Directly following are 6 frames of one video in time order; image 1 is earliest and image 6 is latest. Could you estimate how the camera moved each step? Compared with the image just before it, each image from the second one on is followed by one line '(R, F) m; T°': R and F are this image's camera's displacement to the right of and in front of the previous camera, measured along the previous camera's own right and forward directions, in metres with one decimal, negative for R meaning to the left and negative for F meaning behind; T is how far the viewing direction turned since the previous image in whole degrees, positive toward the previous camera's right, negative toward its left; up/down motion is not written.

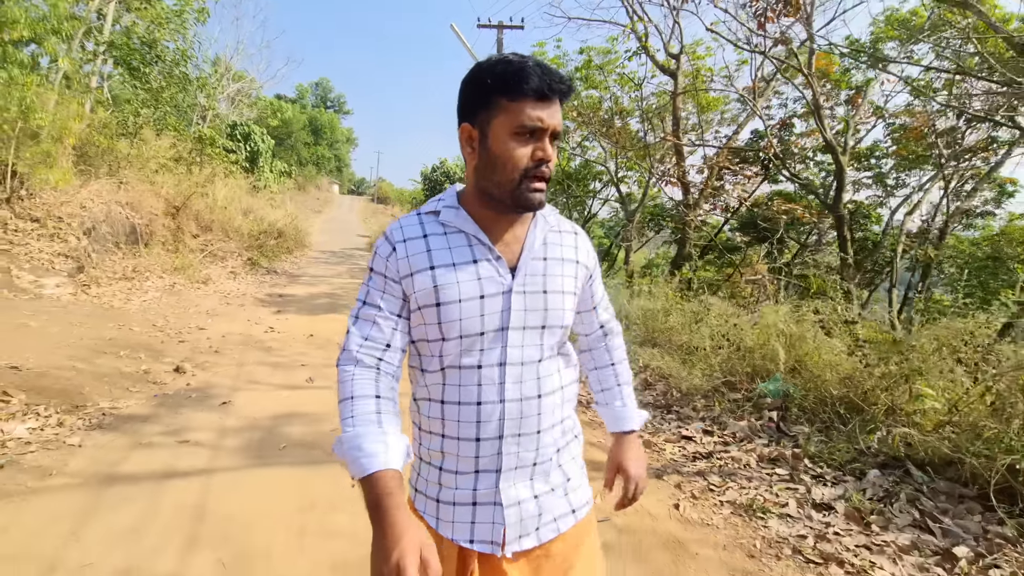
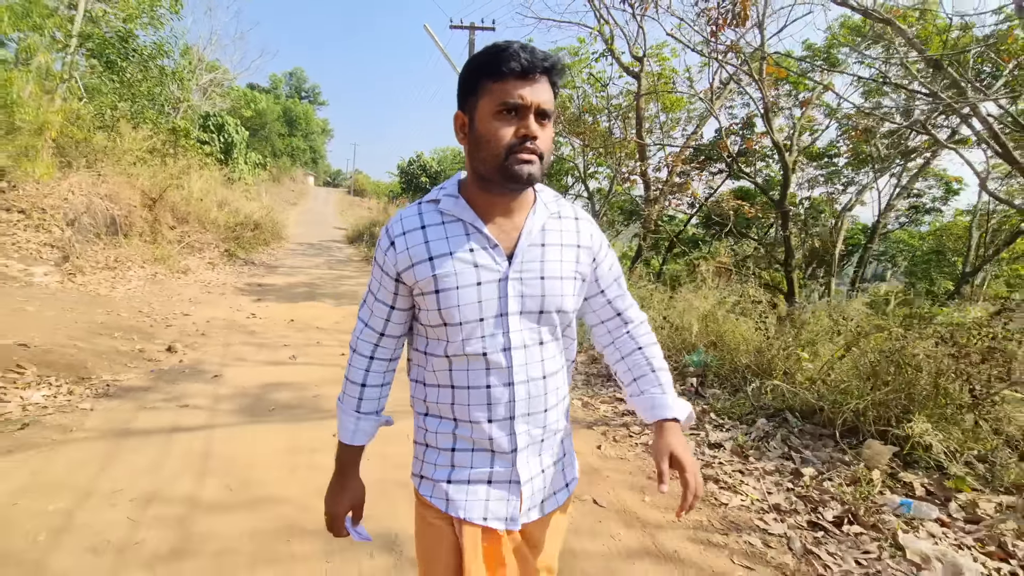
(+0.2, -0.6) m; +2°
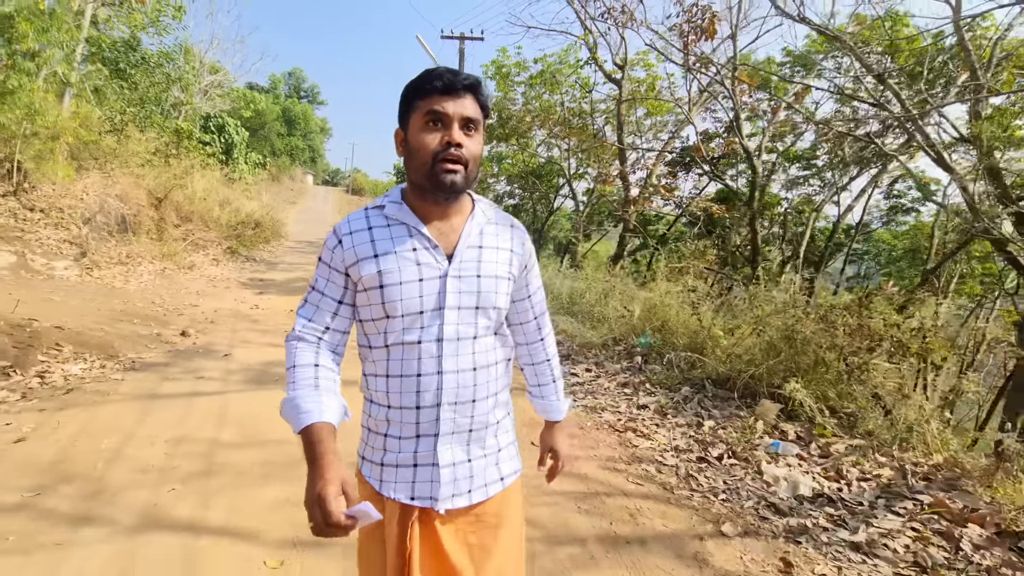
(+0.3, -0.7) m; 0°
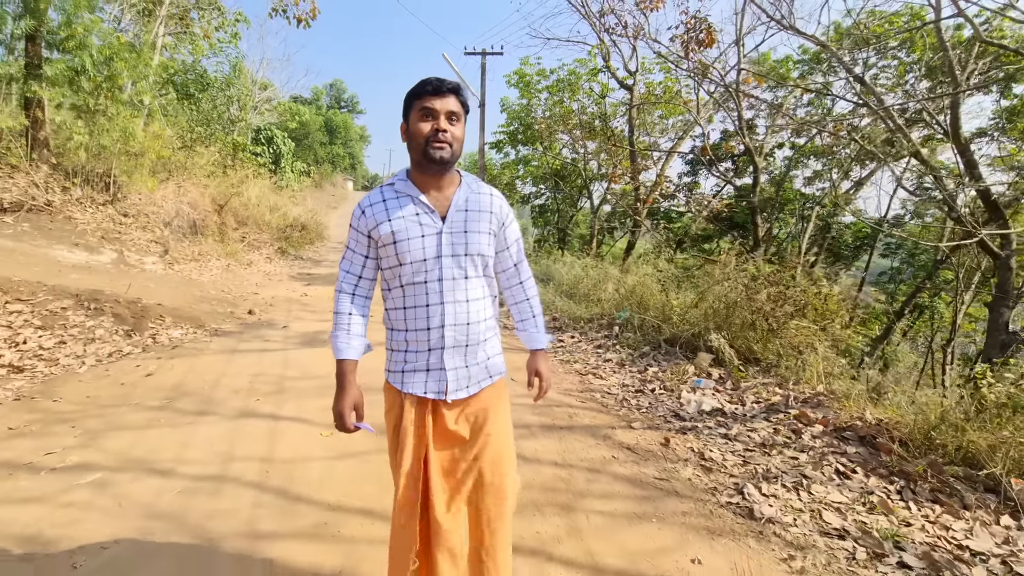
(+0.5, -1.1) m; -4°
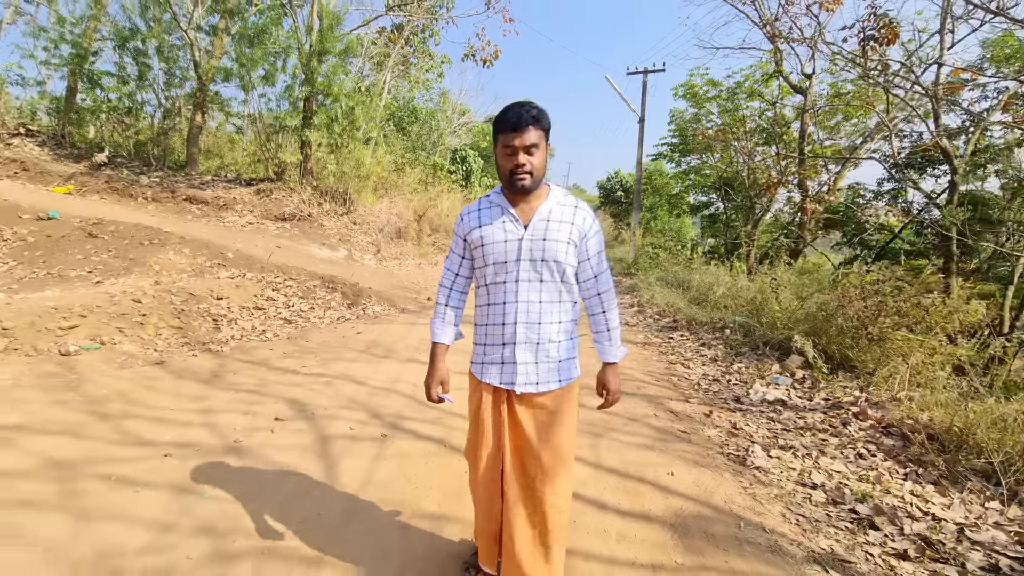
(+0.8, -1.0) m; -20°
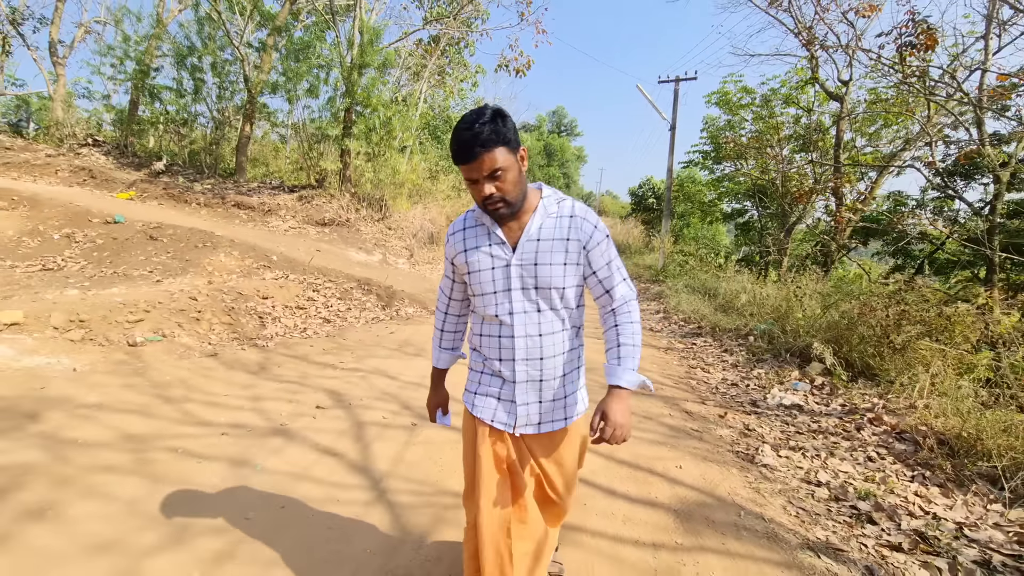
(+0.1, -0.2) m; -4°
